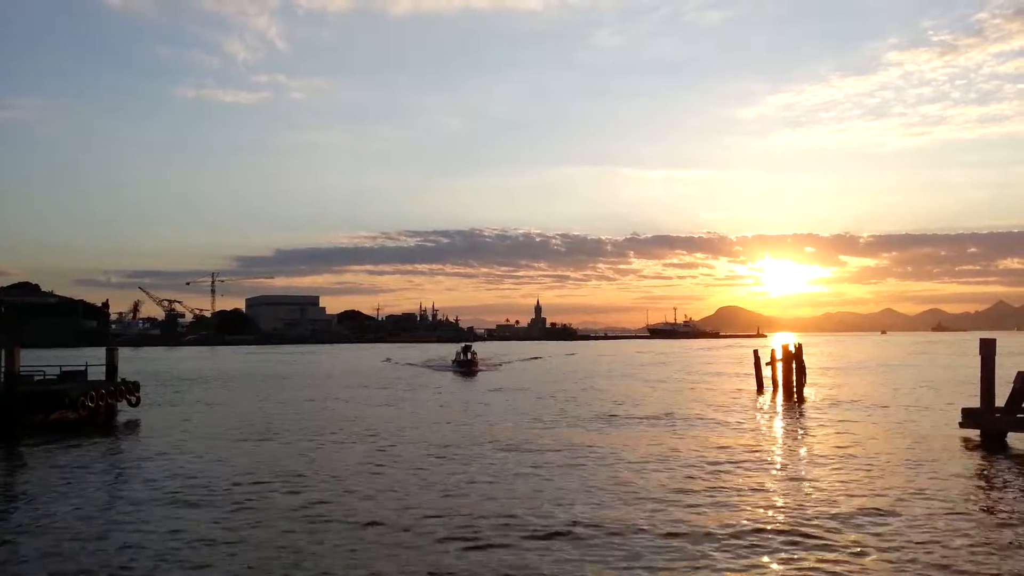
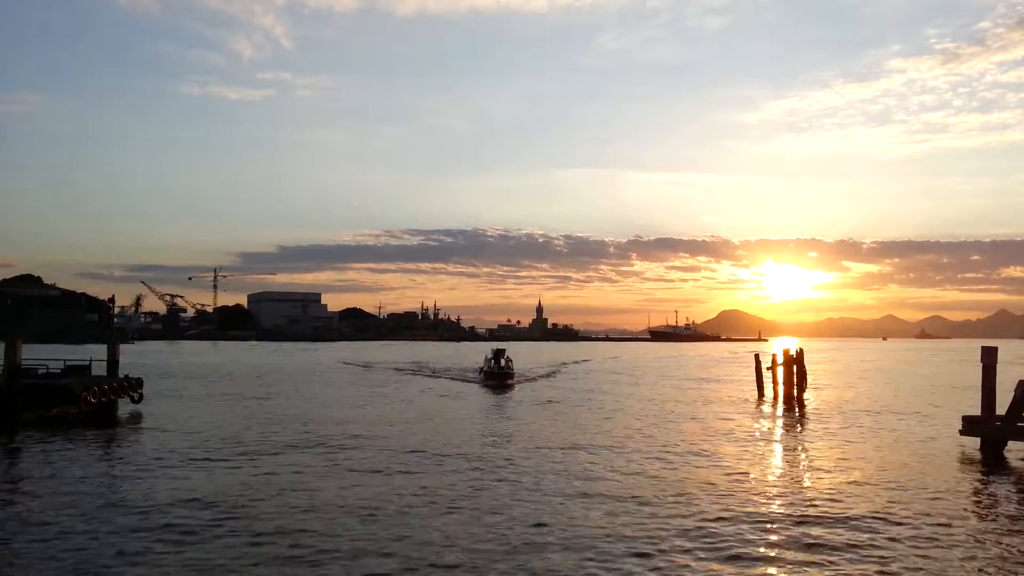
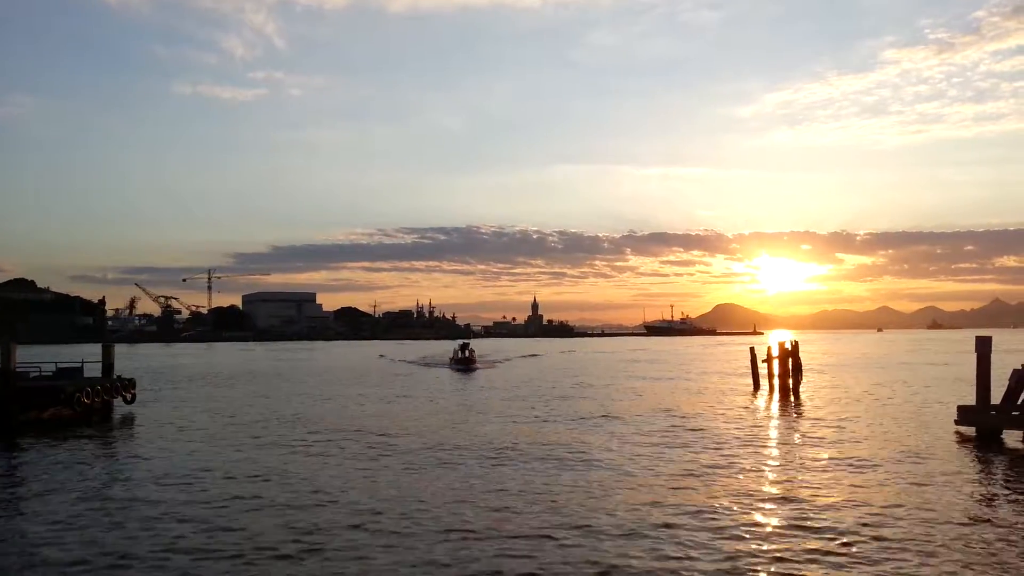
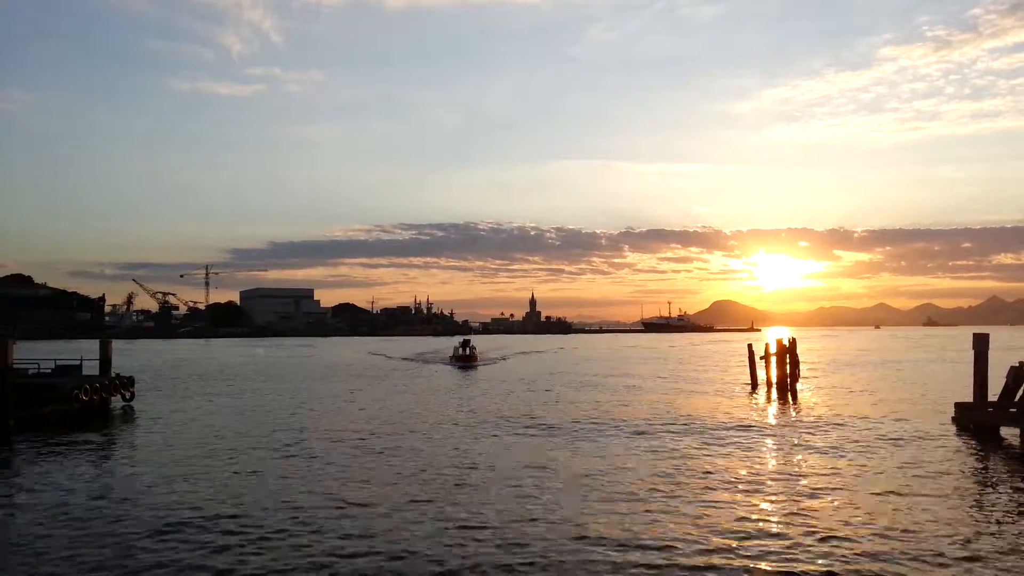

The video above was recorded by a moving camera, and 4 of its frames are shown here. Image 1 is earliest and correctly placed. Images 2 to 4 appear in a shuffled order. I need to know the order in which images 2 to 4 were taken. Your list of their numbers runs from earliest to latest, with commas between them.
3, 4, 2
